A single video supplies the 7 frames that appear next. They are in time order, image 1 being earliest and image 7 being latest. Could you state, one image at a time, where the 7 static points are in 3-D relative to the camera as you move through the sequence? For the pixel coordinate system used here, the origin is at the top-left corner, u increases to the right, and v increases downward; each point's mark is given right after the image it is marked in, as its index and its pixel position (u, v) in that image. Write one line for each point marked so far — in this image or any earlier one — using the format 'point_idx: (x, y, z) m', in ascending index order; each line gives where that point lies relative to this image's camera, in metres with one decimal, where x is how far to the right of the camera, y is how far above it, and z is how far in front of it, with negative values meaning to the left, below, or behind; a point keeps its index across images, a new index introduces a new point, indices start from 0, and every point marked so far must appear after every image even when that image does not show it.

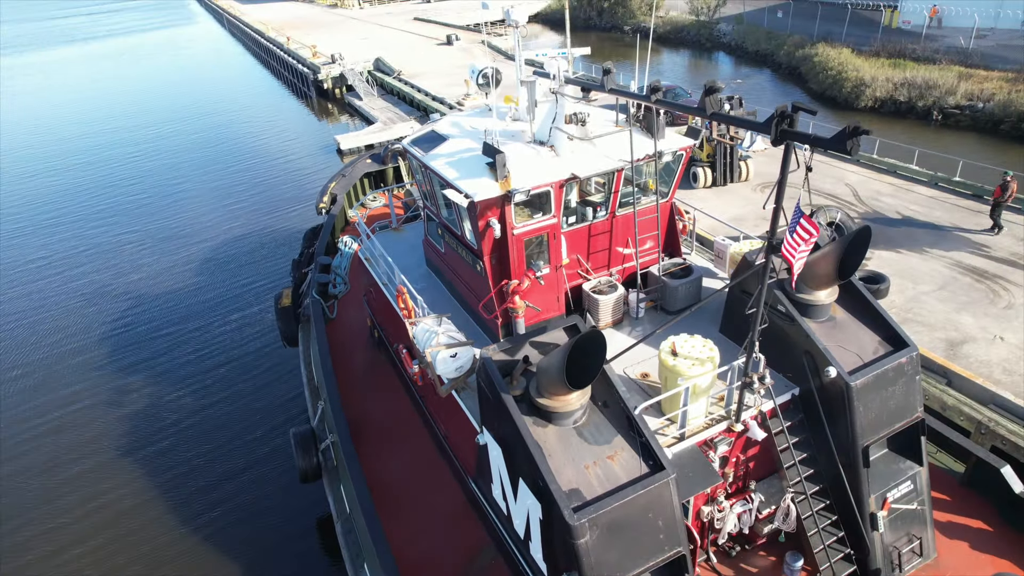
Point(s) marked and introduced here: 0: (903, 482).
0: (+3.7, -1.8, +6.3) m
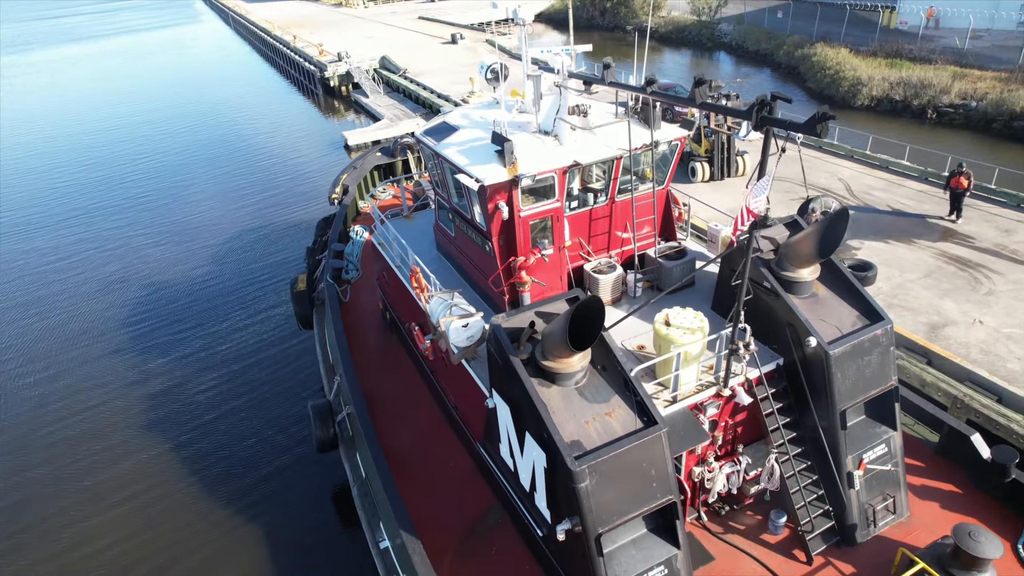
0: (+3.8, -1.6, +6.8) m
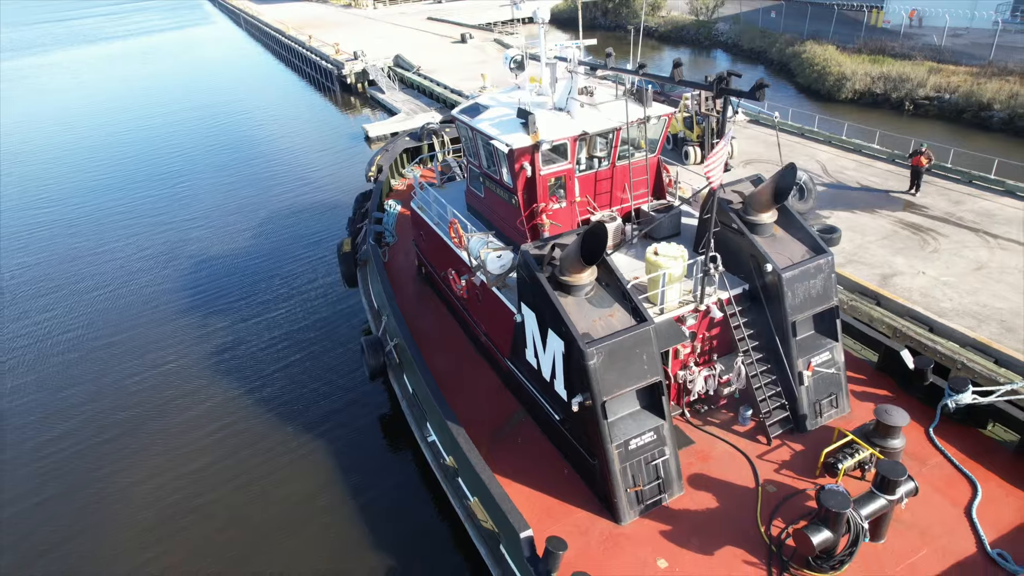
0: (+4.1, -0.8, +8.7) m
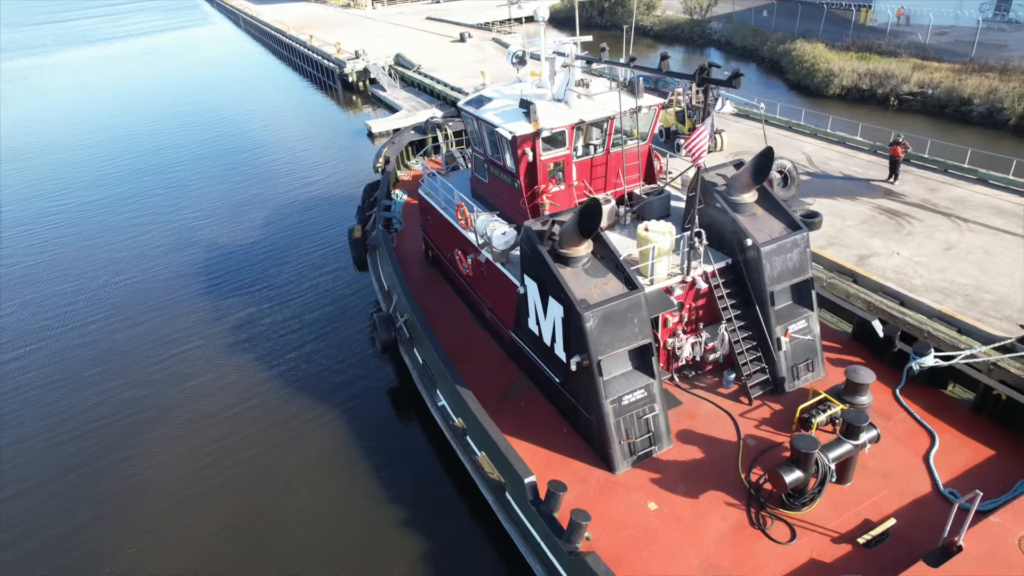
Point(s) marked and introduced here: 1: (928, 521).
0: (+4.1, -0.5, +9.5) m
1: (+4.7, -2.7, +7.6) m
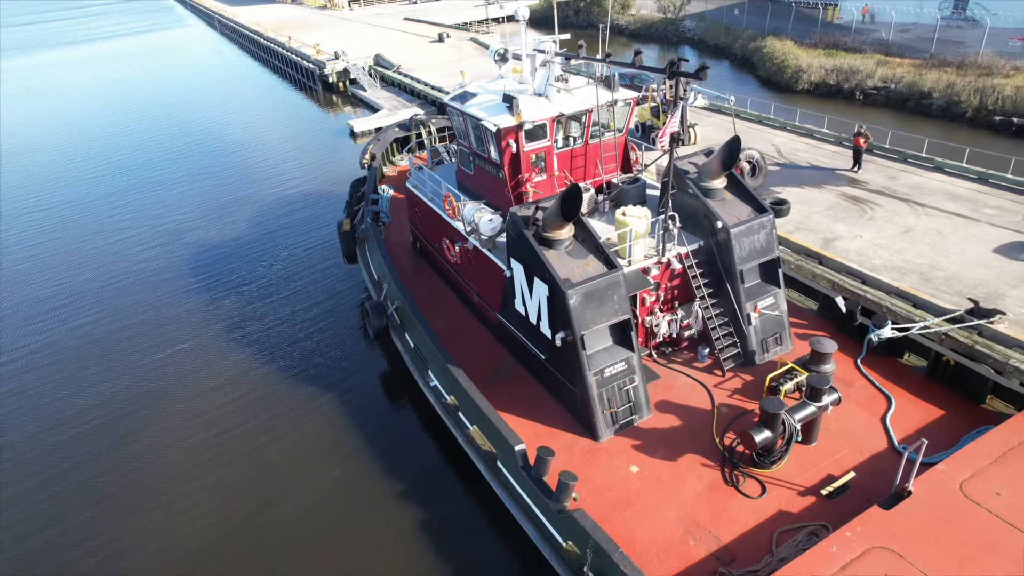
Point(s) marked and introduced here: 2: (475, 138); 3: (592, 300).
0: (+3.9, -0.1, +10.2) m
1: (+4.6, -2.3, +8.3) m
2: (-0.6, +2.6, +11.4) m
3: (+1.1, -0.1, +8.8) m
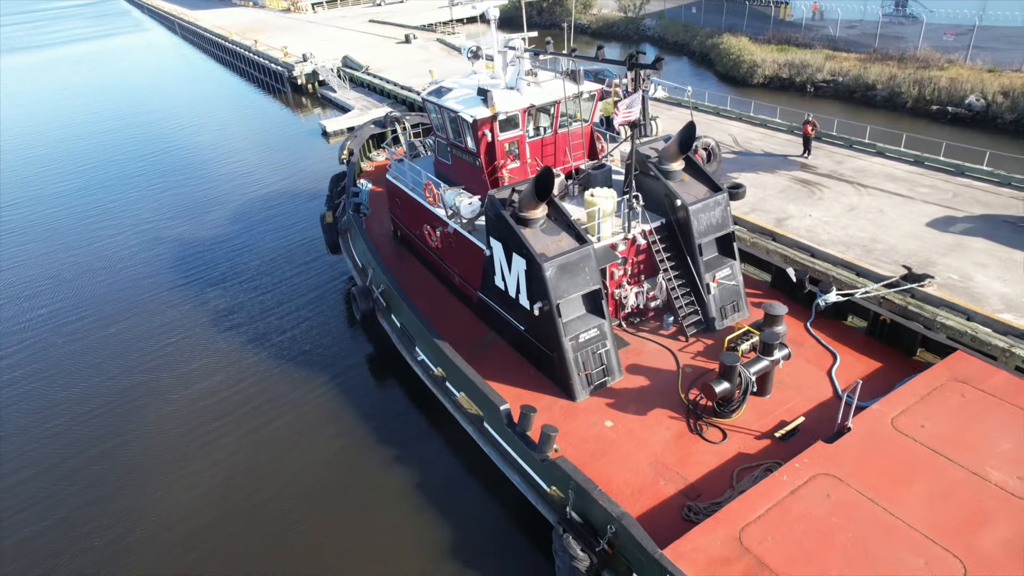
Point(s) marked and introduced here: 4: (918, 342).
0: (+3.6, +0.3, +11.3) m
1: (+4.4, -1.8, +9.4) m
2: (-1.1, +2.9, +12.2) m
3: (+0.8, +0.3, +9.7) m
4: (+6.2, -0.8, +10.1) m
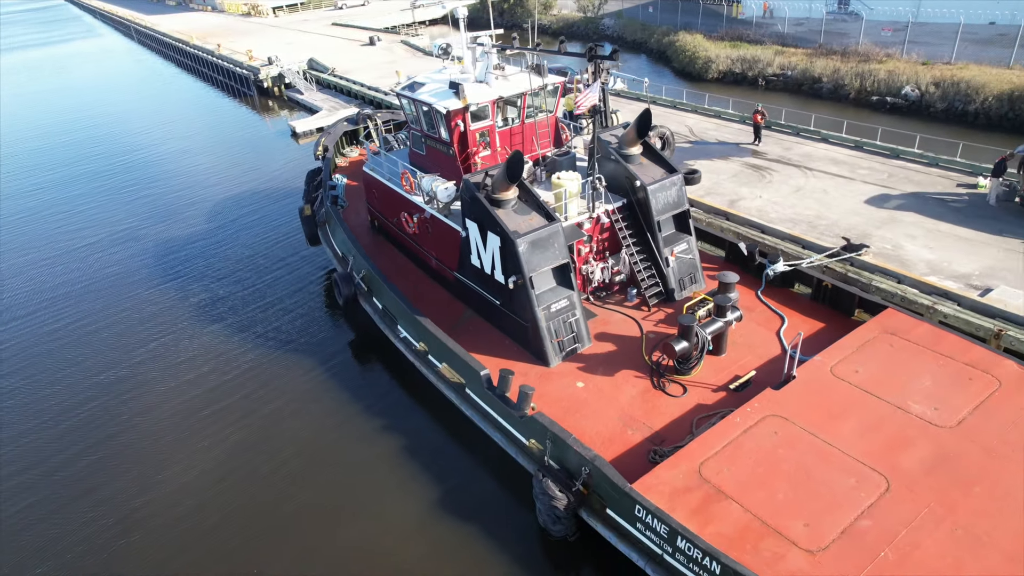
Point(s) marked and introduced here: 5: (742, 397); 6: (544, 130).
0: (+3.1, +0.8, +12.3) m
1: (+4.1, -1.3, +10.4) m
2: (-1.7, +3.2, +13.0) m
3: (+0.4, +0.7, +10.6) m
4: (+5.8, -0.3, +11.3) m
5: (+3.4, -1.6, +10.0) m
6: (+0.7, +3.2, +13.5) m
